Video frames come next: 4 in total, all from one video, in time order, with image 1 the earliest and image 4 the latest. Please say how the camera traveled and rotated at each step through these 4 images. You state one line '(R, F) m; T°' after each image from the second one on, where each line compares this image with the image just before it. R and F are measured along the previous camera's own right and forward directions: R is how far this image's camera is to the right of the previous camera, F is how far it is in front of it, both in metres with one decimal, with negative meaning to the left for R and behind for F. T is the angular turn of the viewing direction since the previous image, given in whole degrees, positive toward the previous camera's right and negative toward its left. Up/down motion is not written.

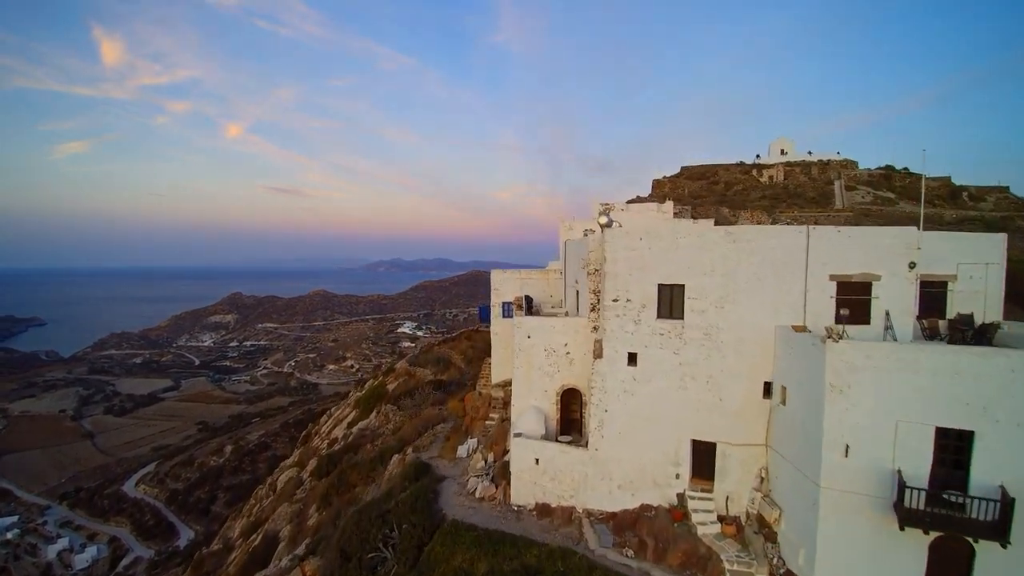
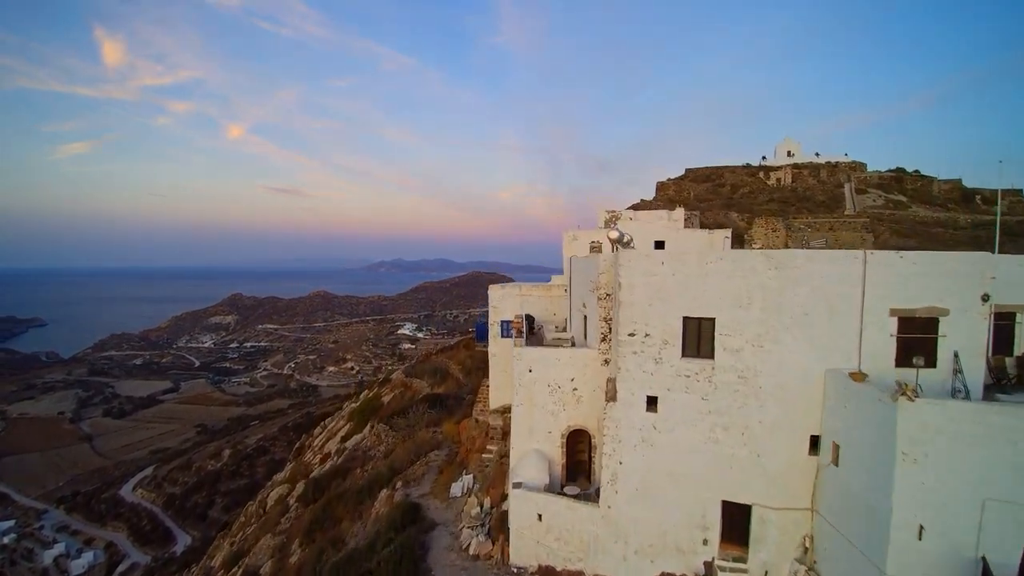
(0.0, +1.4) m; 0°
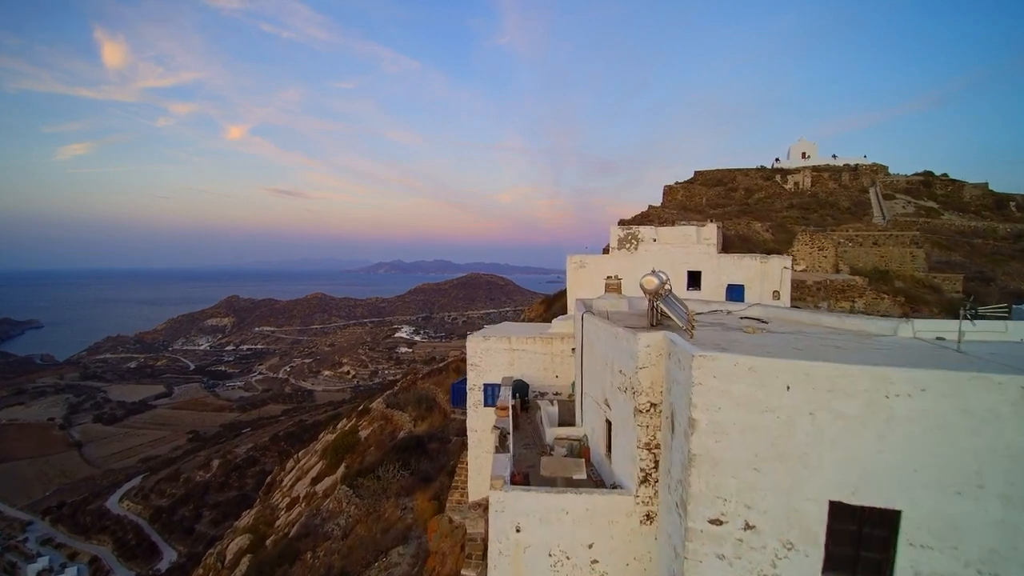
(+0.3, +4.1) m; 0°
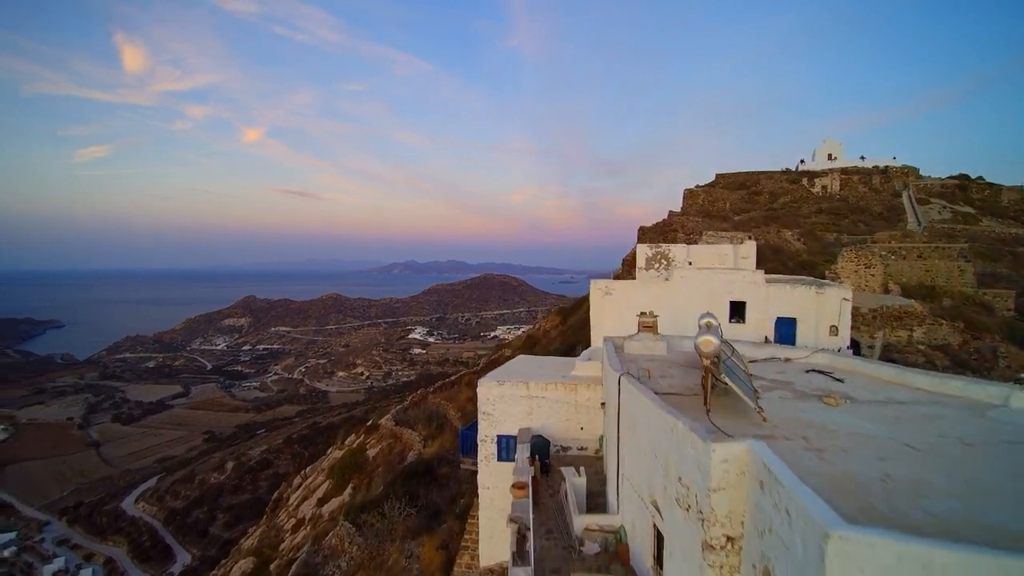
(-0.1, +1.5) m; -1°
